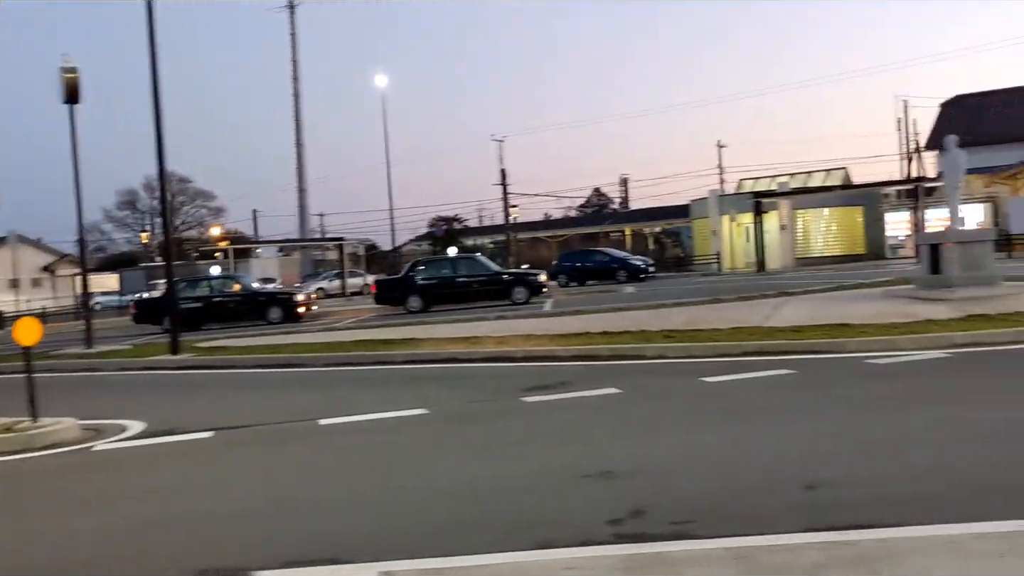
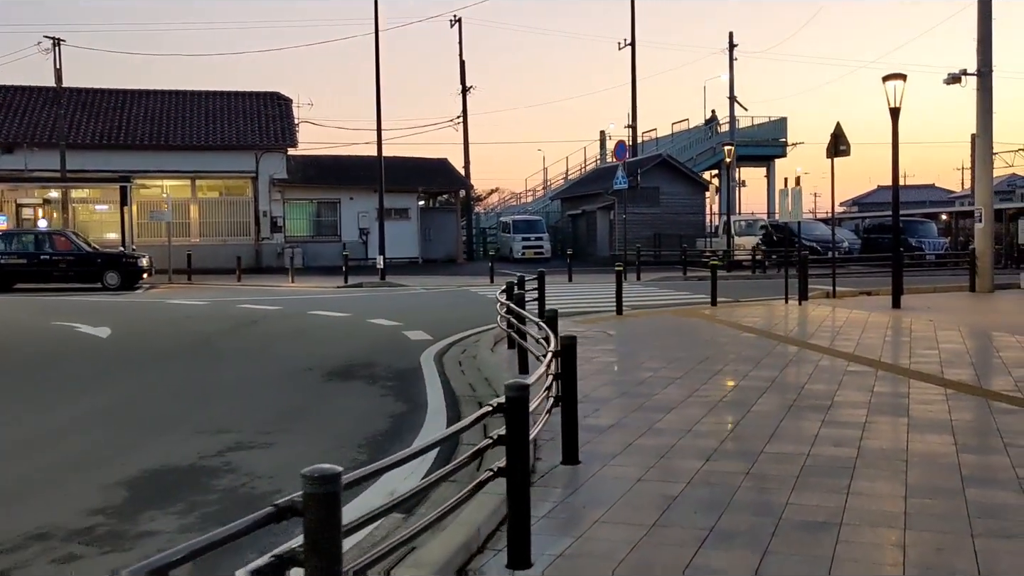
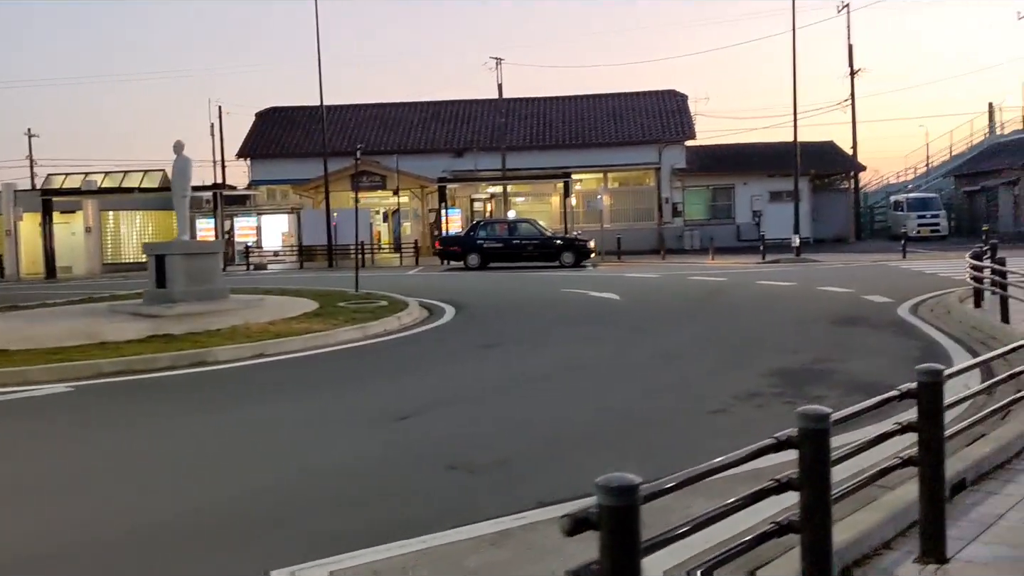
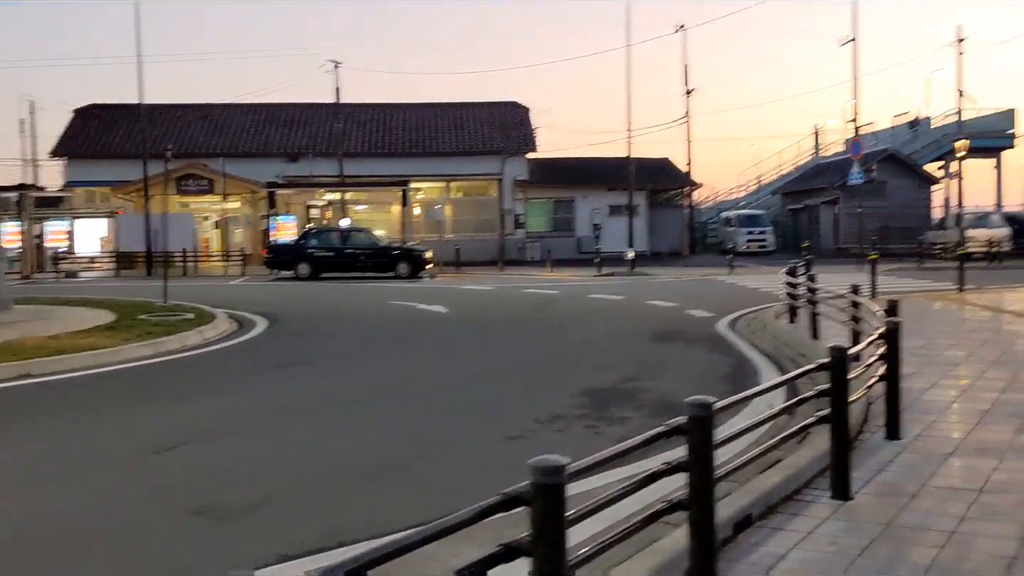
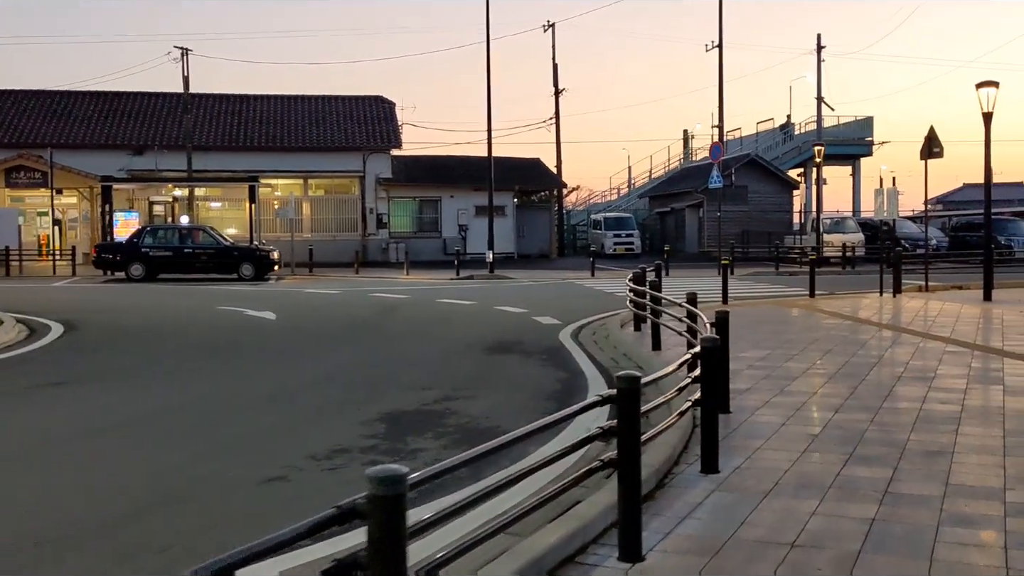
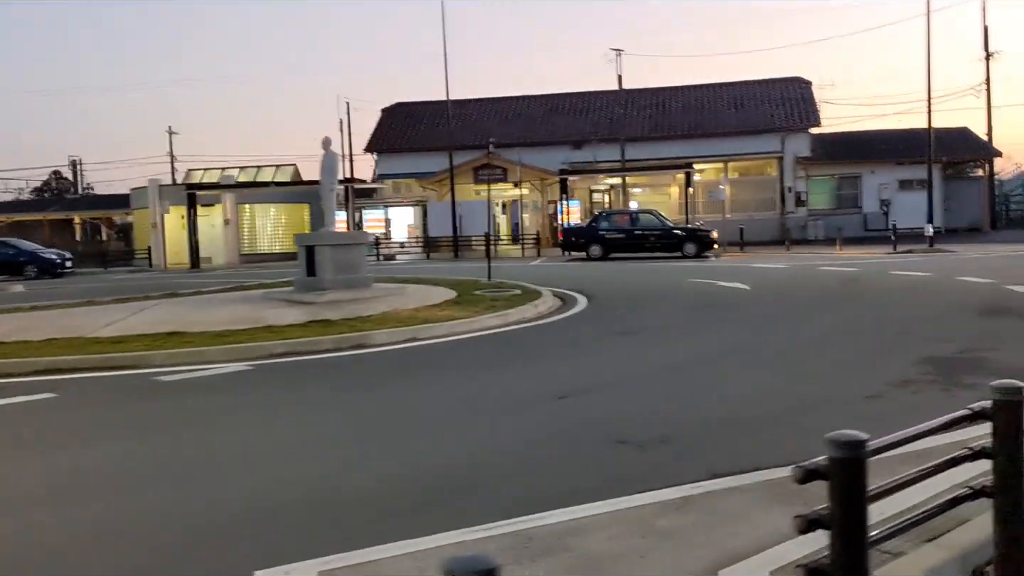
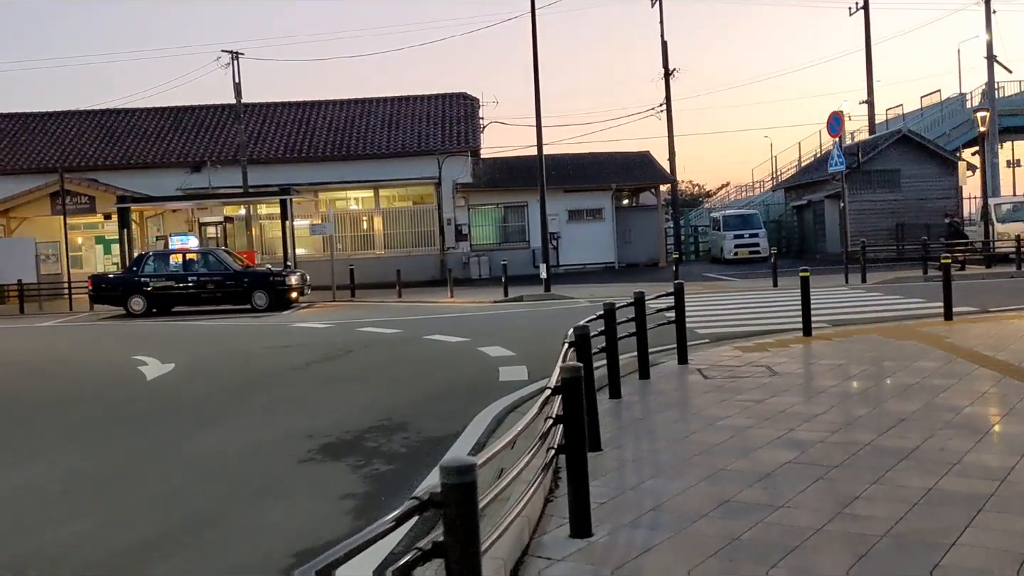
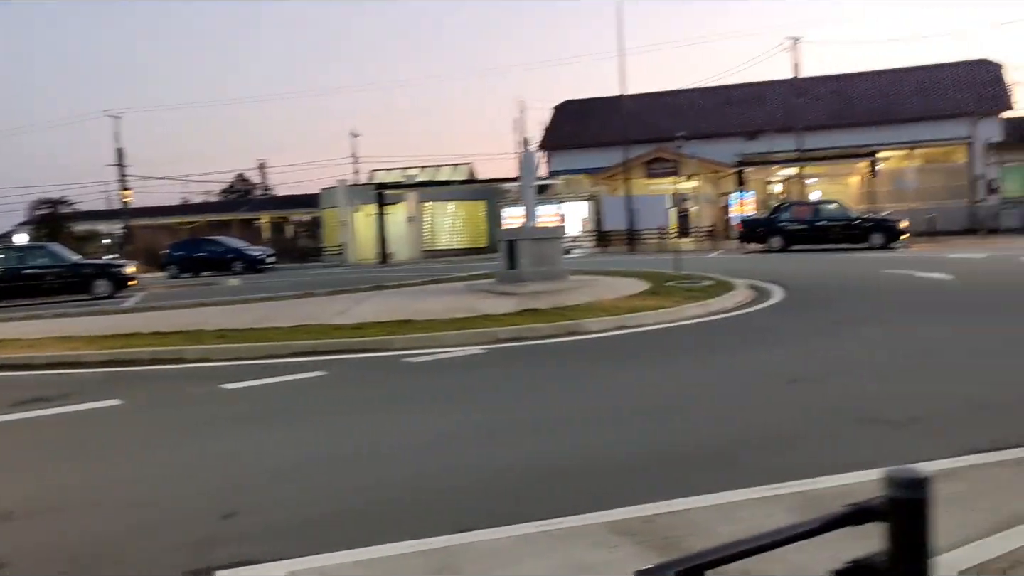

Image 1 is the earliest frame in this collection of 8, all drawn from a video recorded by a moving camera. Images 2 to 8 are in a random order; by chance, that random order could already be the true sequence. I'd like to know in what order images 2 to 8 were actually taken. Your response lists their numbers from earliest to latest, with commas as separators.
8, 6, 3, 4, 5, 2, 7
